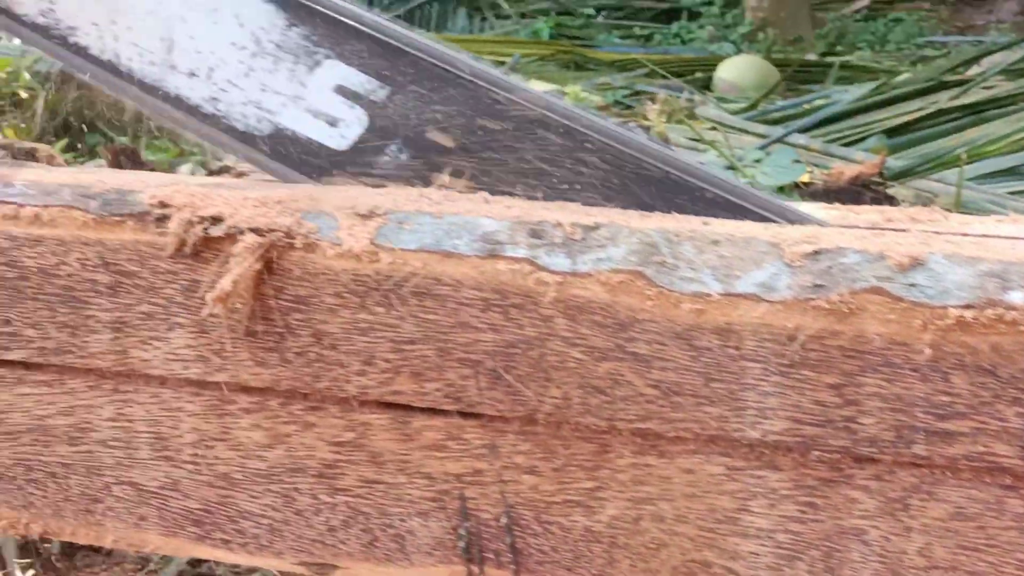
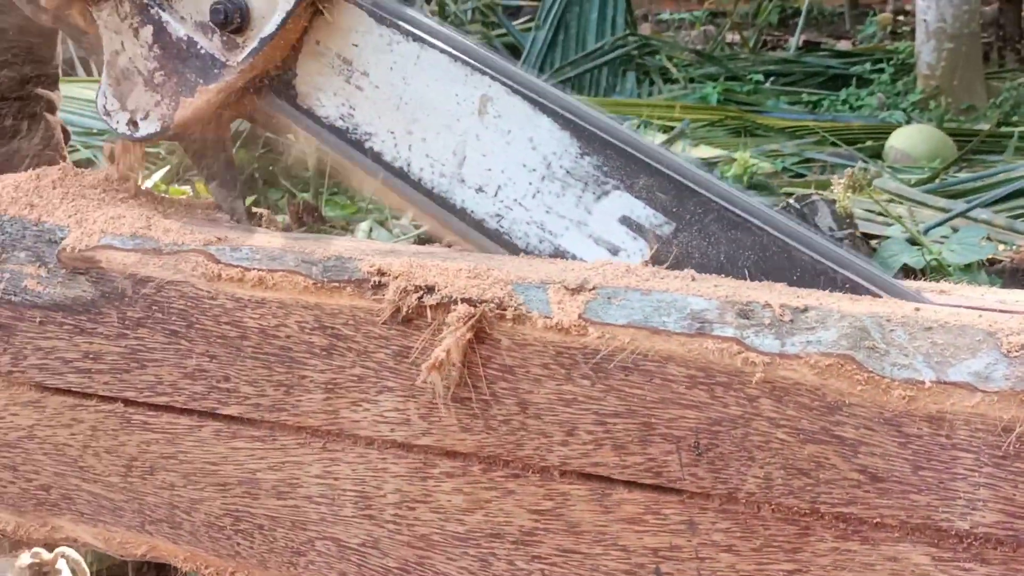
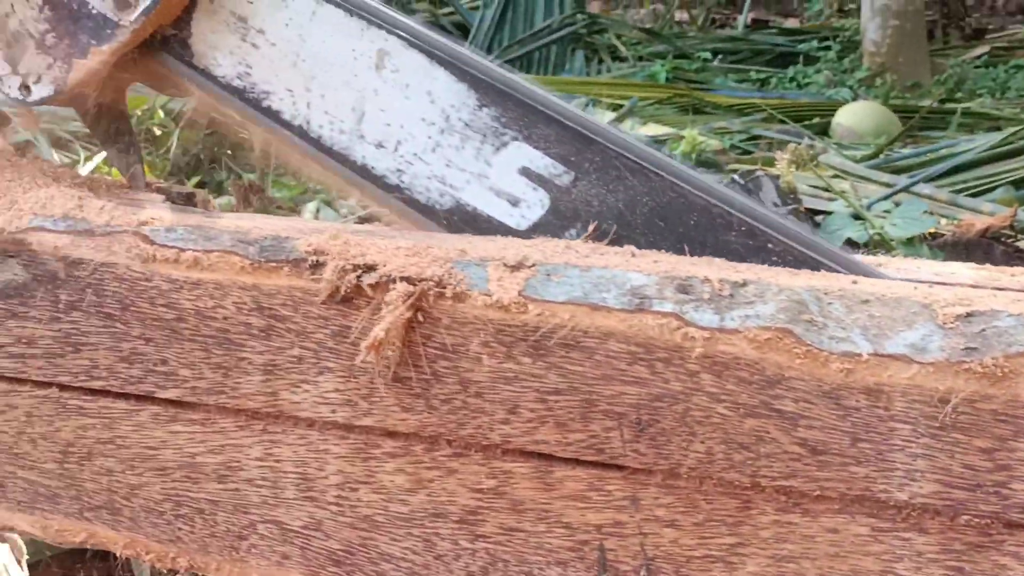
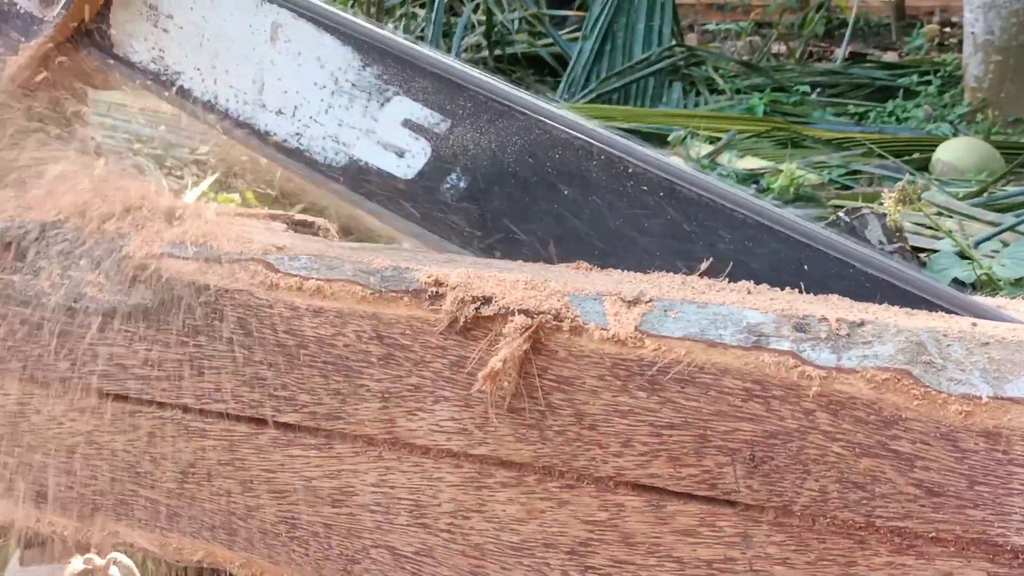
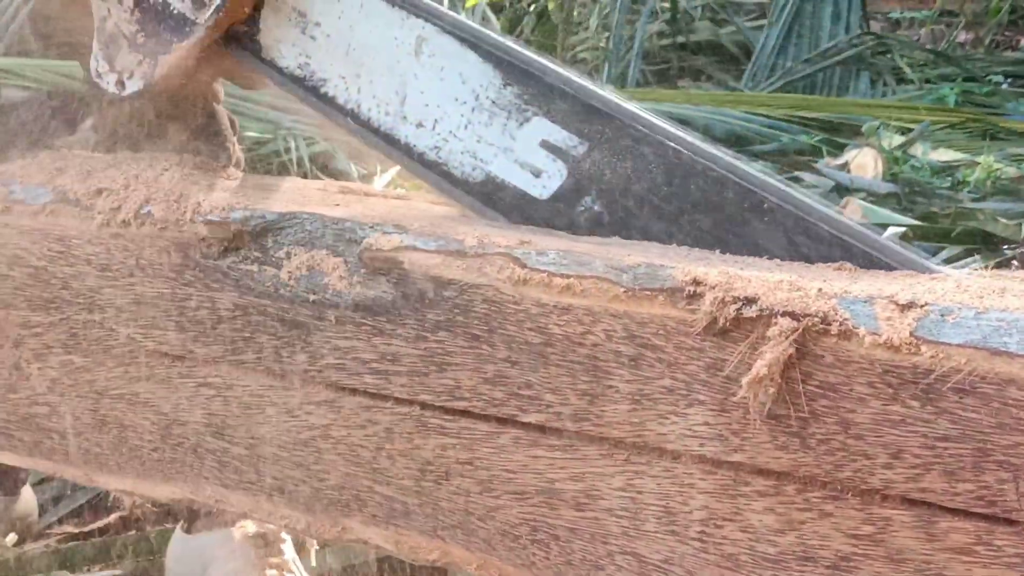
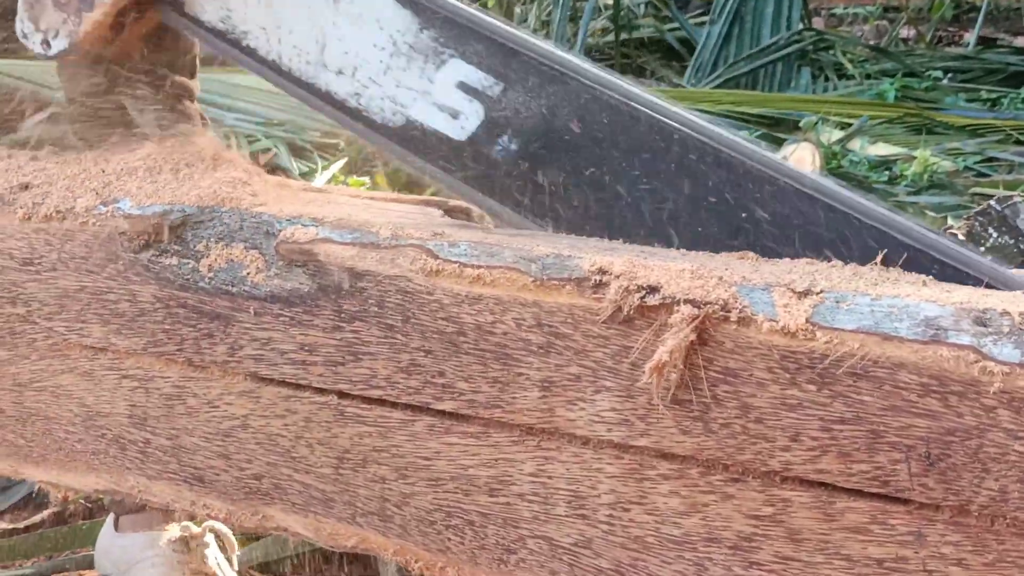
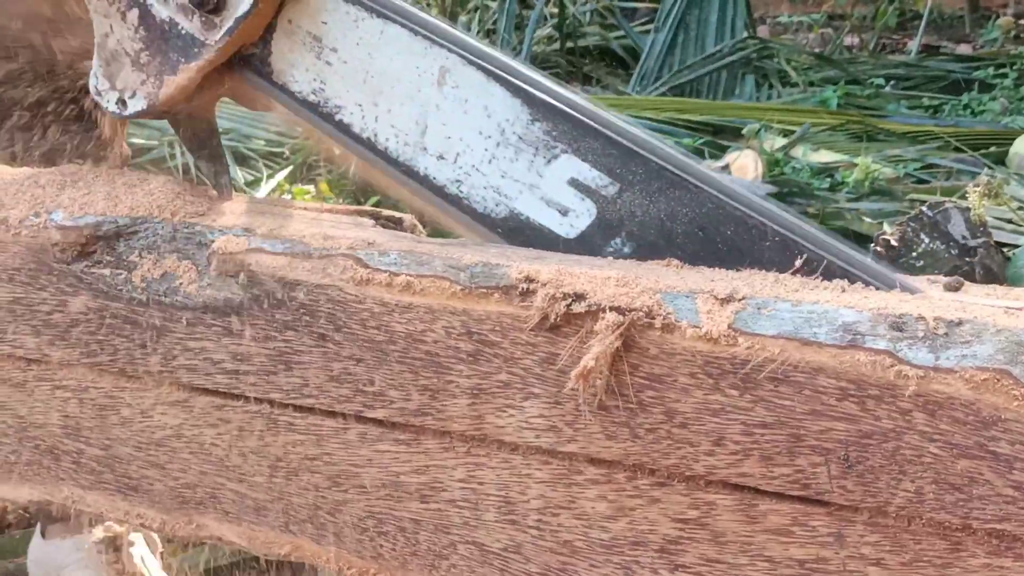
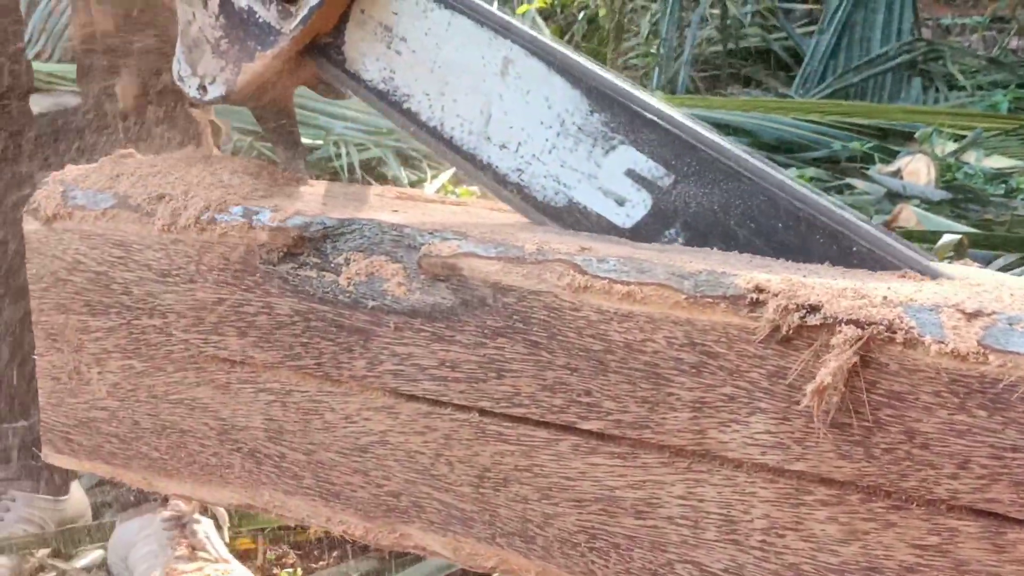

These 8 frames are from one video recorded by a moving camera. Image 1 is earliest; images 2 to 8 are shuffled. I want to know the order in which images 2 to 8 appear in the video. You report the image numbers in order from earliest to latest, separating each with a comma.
3, 2, 4, 7, 6, 5, 8
